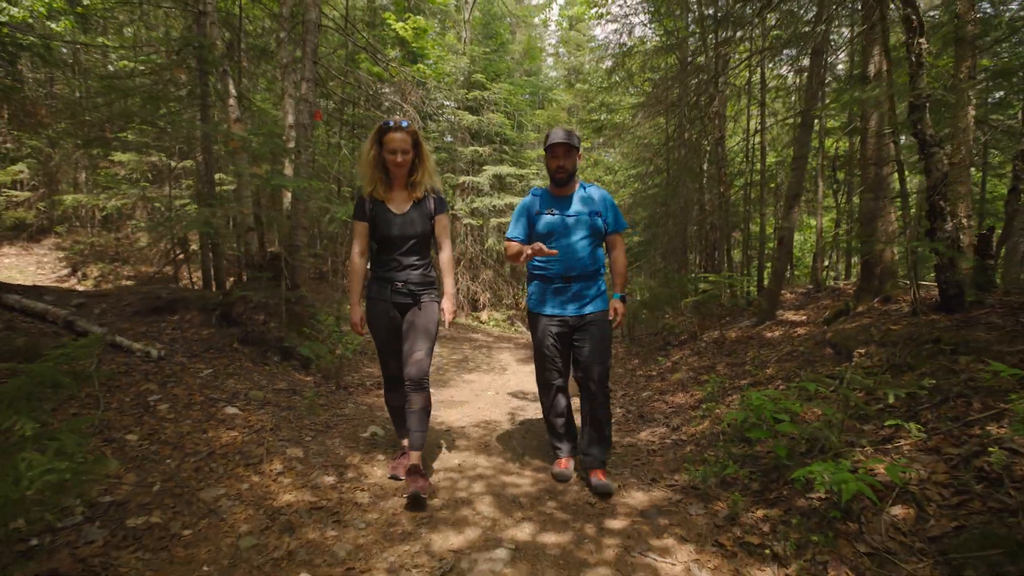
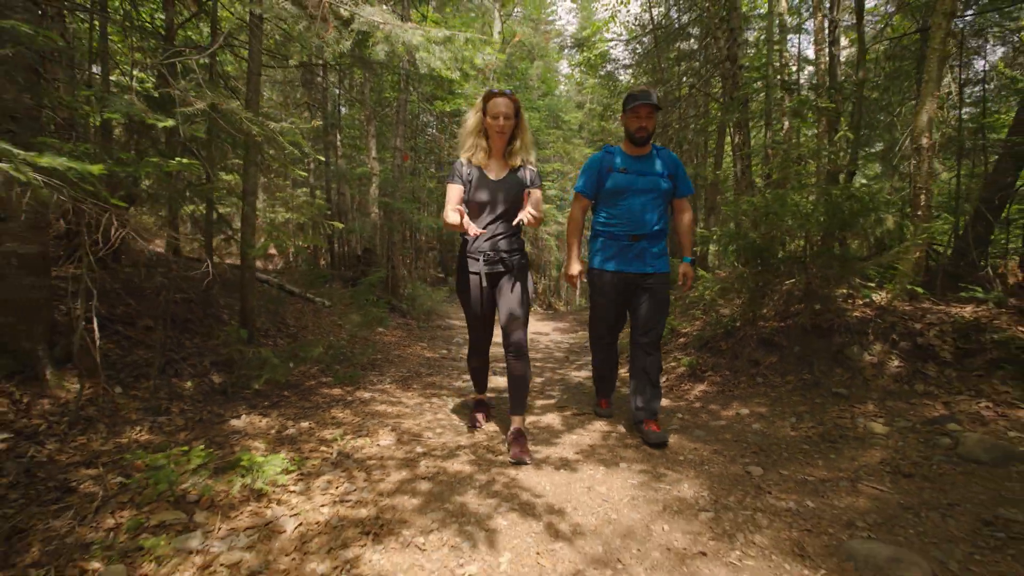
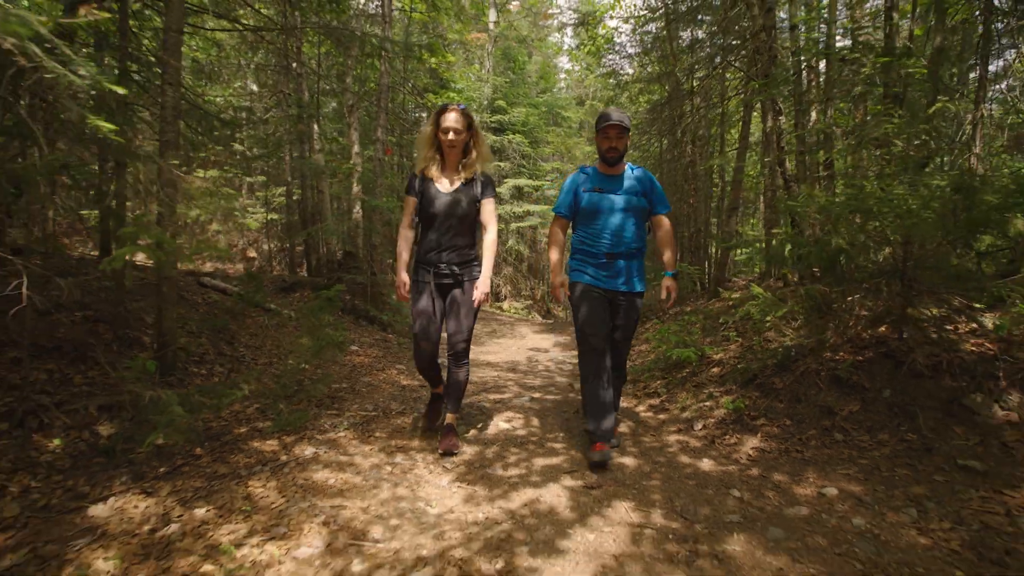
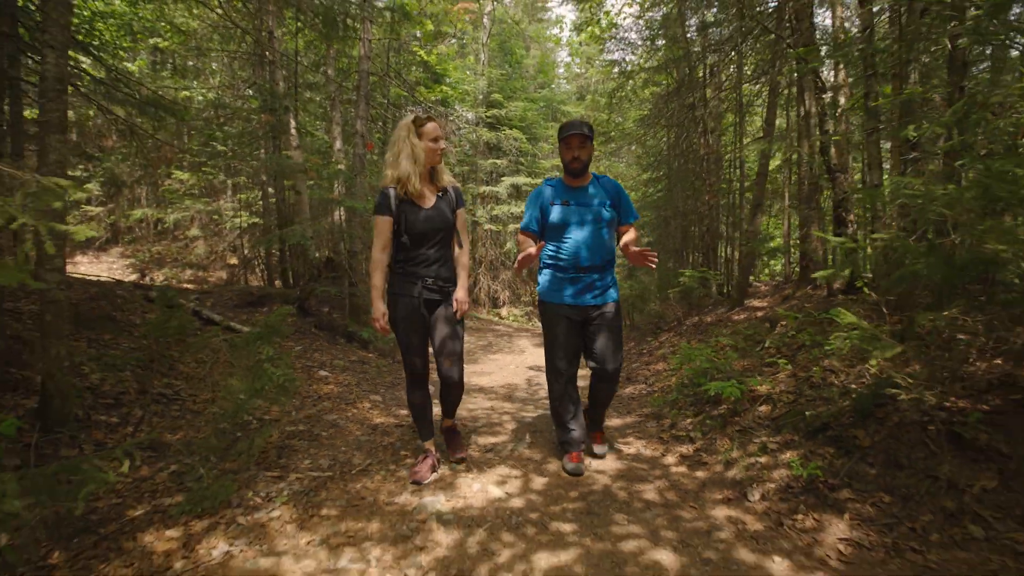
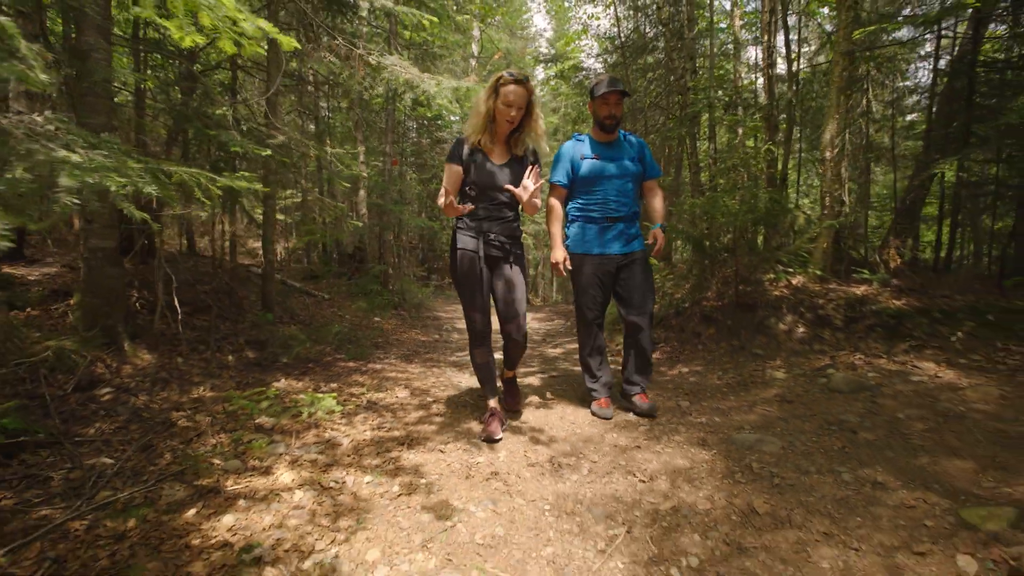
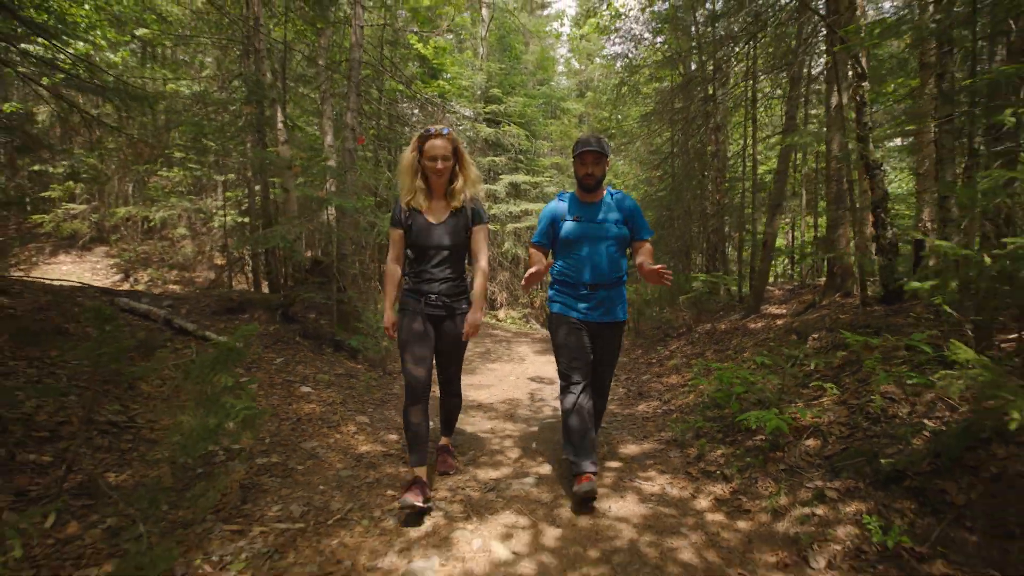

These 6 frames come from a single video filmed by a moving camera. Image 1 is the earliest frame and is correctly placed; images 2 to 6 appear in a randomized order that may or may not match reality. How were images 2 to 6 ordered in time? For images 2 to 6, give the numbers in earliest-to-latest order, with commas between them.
6, 4, 3, 2, 5
